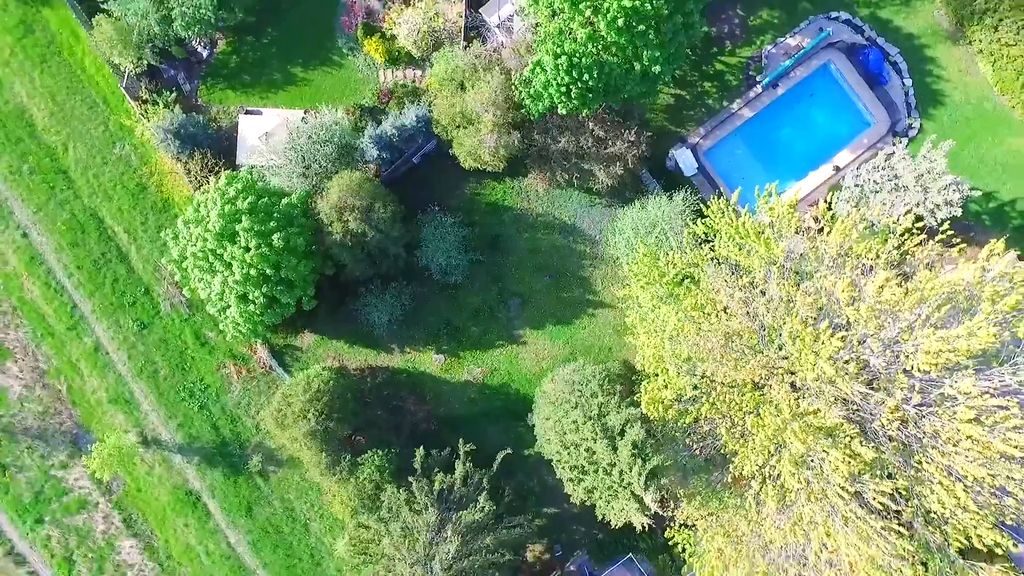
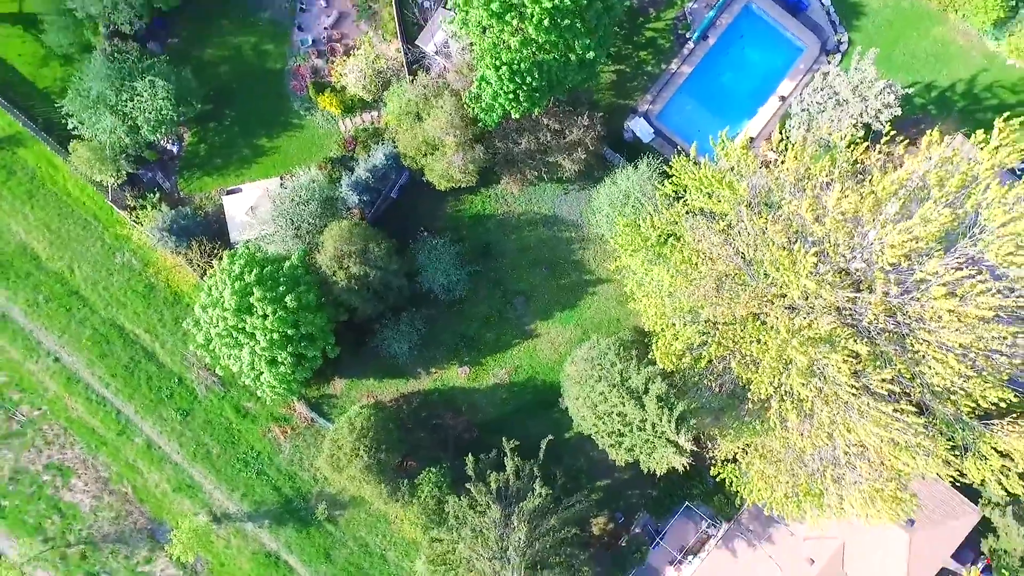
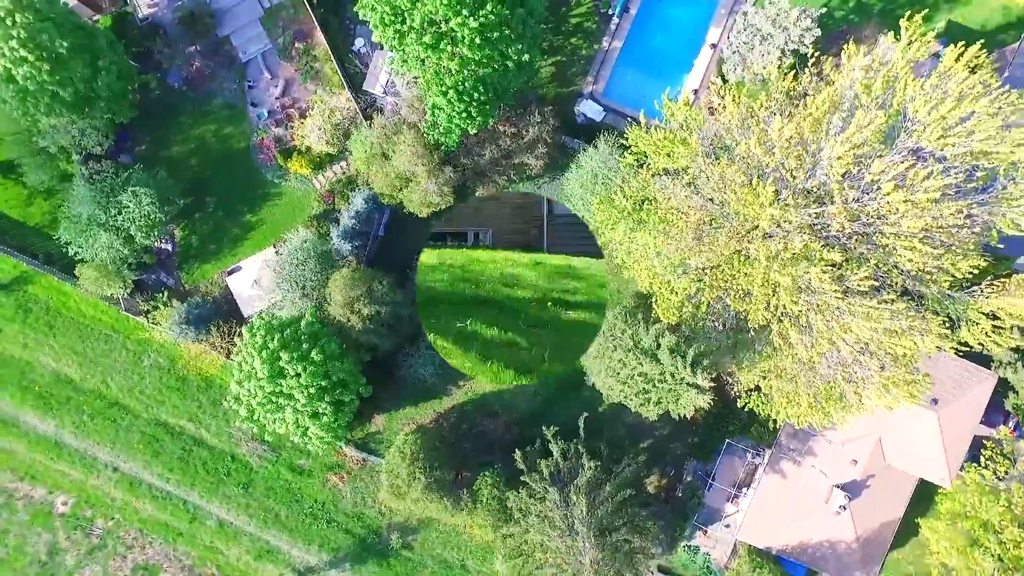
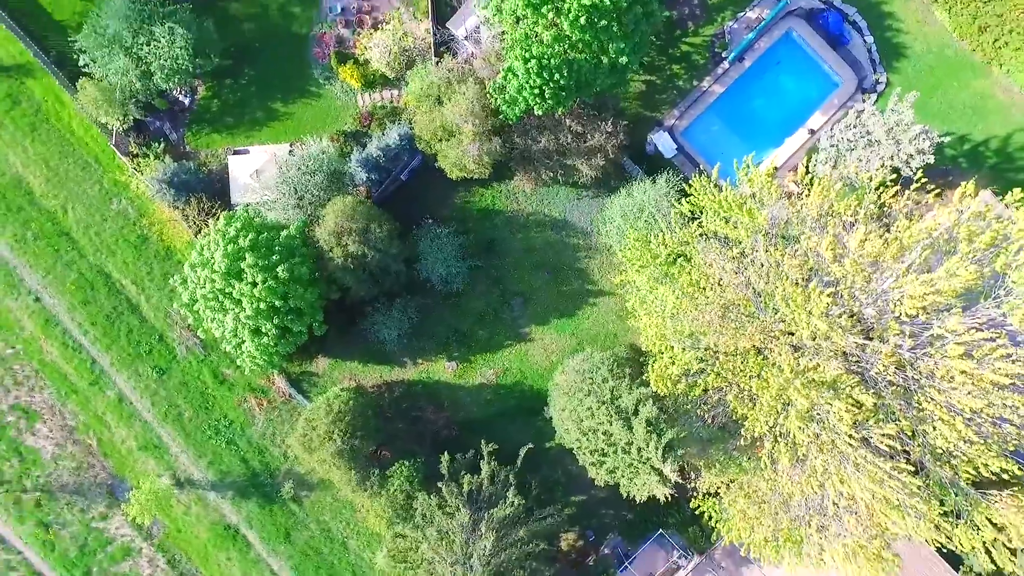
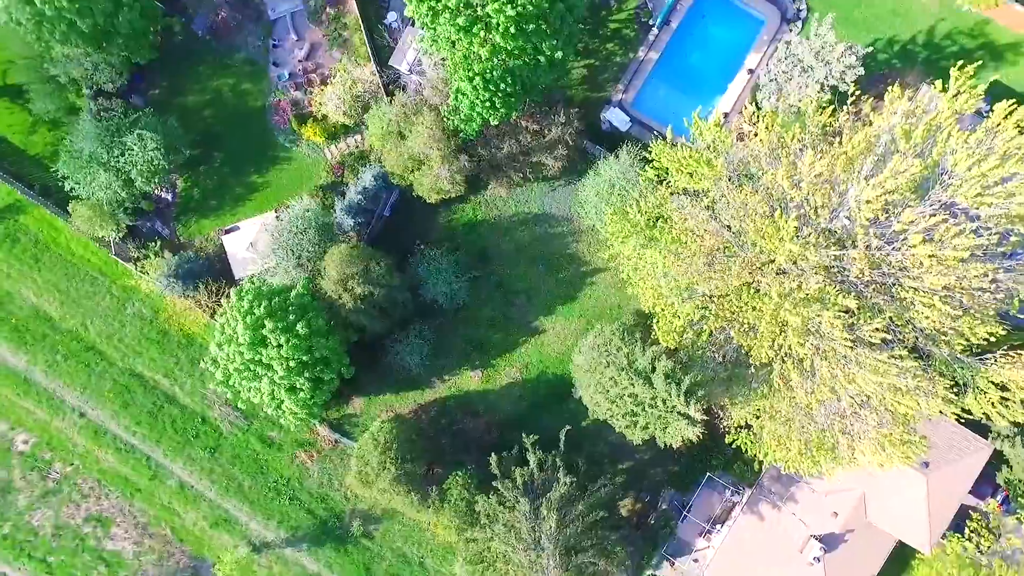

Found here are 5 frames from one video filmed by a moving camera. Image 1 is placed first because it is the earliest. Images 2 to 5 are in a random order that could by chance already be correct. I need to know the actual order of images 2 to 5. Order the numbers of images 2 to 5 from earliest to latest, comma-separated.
4, 2, 5, 3
